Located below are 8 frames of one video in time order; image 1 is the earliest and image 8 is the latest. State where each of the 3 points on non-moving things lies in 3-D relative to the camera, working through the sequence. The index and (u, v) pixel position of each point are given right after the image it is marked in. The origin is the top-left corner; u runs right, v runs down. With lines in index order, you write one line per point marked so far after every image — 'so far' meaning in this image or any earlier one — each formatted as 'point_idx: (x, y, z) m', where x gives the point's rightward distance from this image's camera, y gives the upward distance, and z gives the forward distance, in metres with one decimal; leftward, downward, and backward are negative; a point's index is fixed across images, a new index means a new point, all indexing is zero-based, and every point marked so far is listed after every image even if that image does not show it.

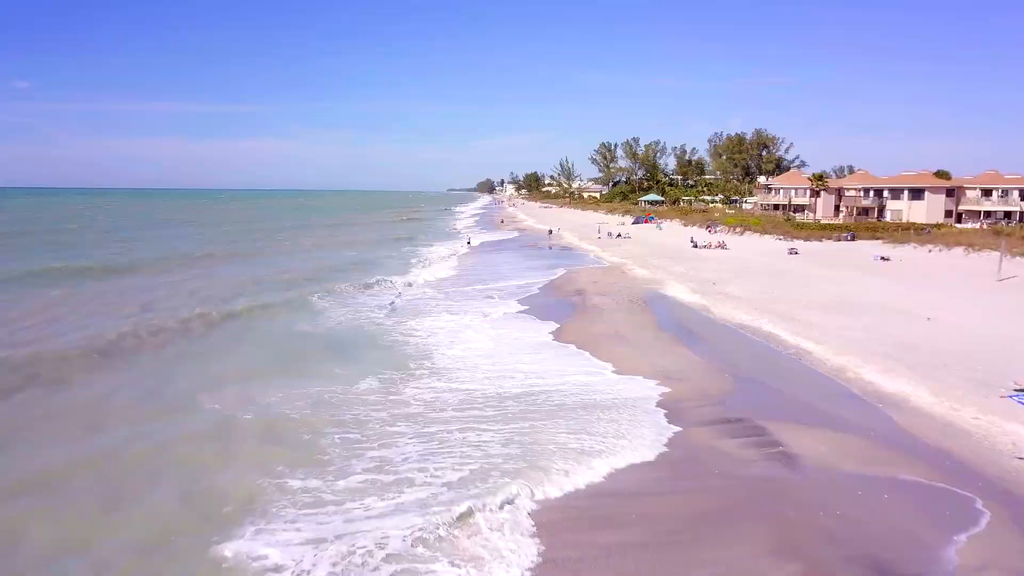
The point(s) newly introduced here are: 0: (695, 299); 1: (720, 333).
0: (+4.6, -0.3, +19.4) m
1: (+4.0, -0.9, +14.9) m
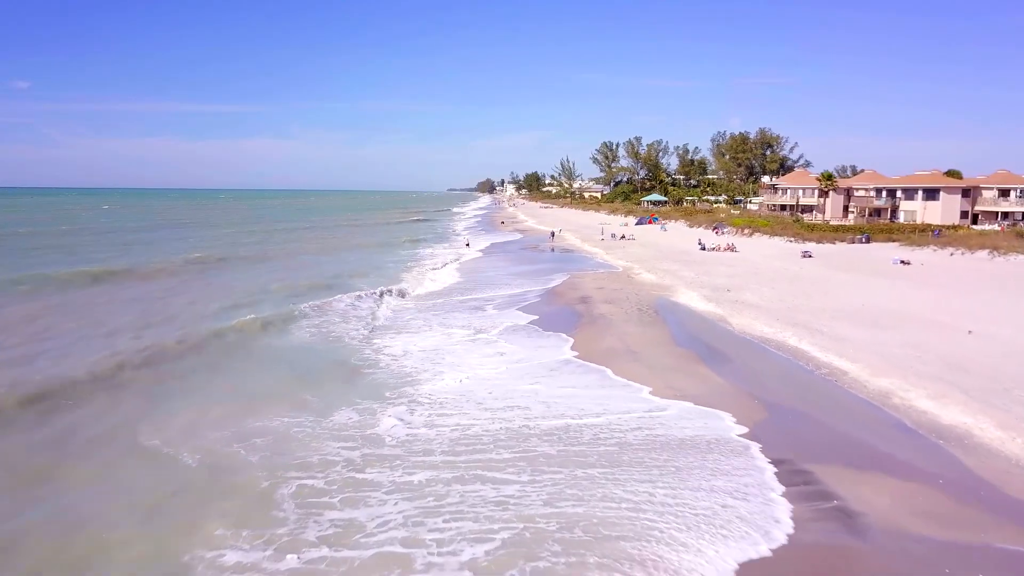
0: (+4.6, -0.5, +18.0) m
1: (+4.0, -1.1, +13.5) m
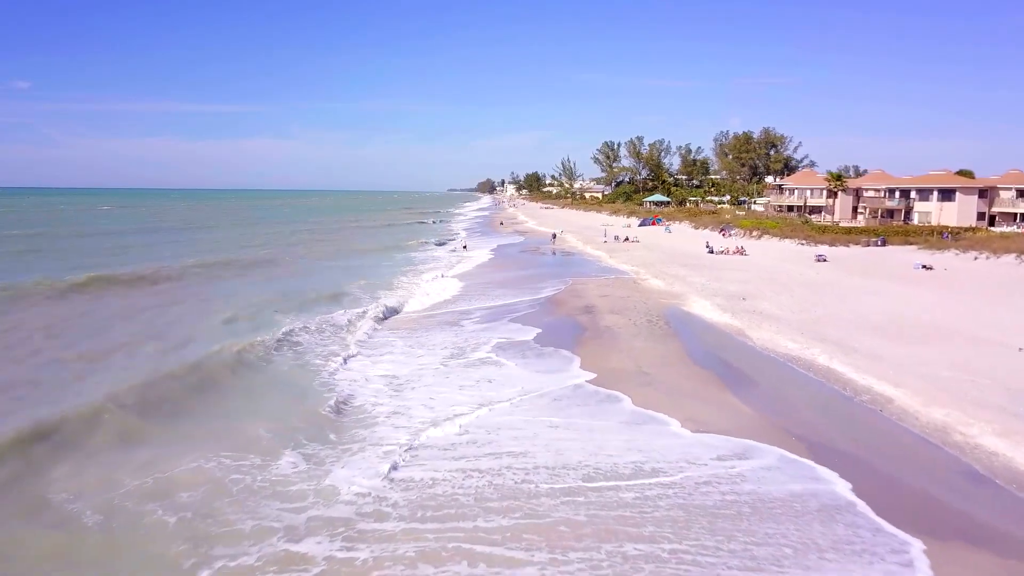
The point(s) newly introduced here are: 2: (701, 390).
0: (+4.6, -0.7, +16.5) m
1: (+4.0, -1.3, +12.0) m
2: (+2.7, -1.4, +10.9) m
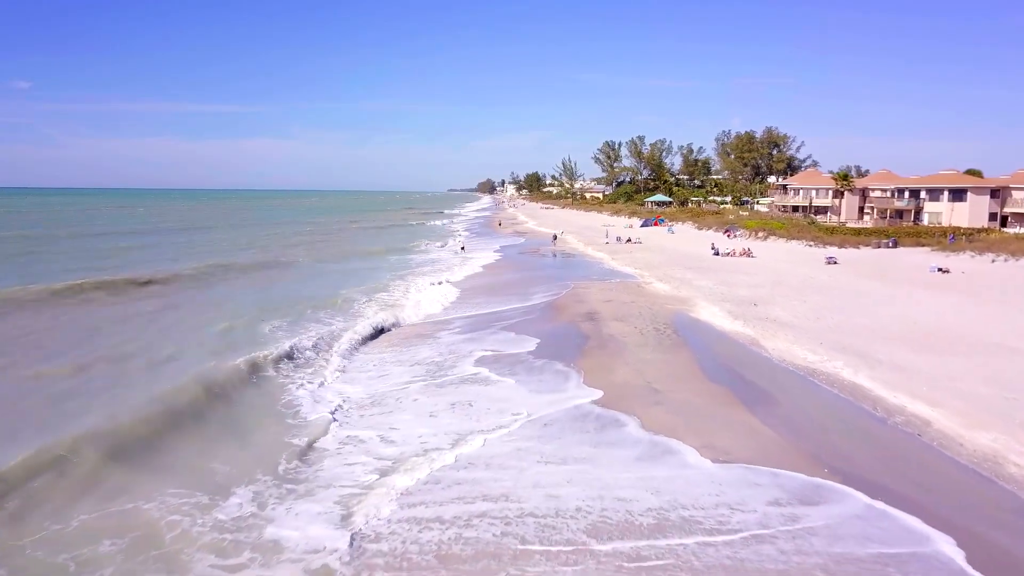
0: (+4.6, -0.8, +15.5) m
1: (+4.0, -1.4, +11.0) m
2: (+2.6, -1.6, +9.9) m
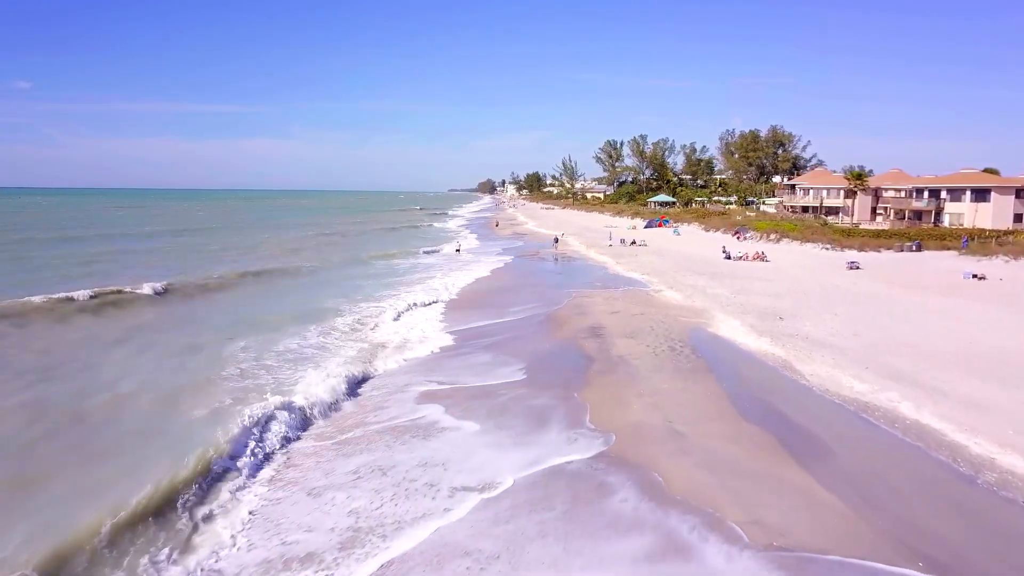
0: (+4.5, -1.0, +13.6) m
1: (+3.9, -1.6, +9.1) m
2: (+2.5, -1.8, +8.0) m
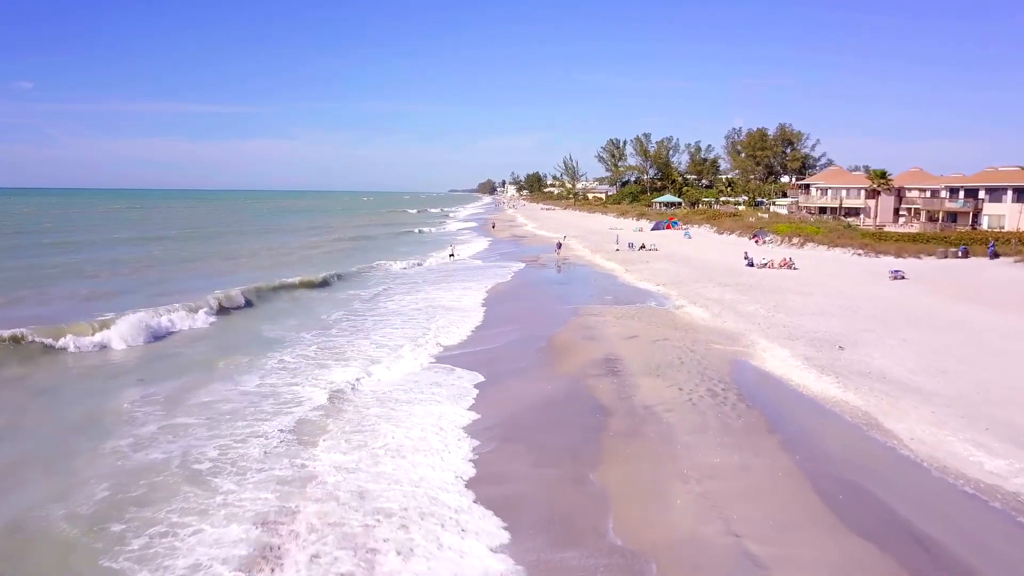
0: (+4.4, -1.4, +10.4) m
1: (+3.8, -2.0, +6.0) m
2: (+2.4, -2.1, +4.8) m
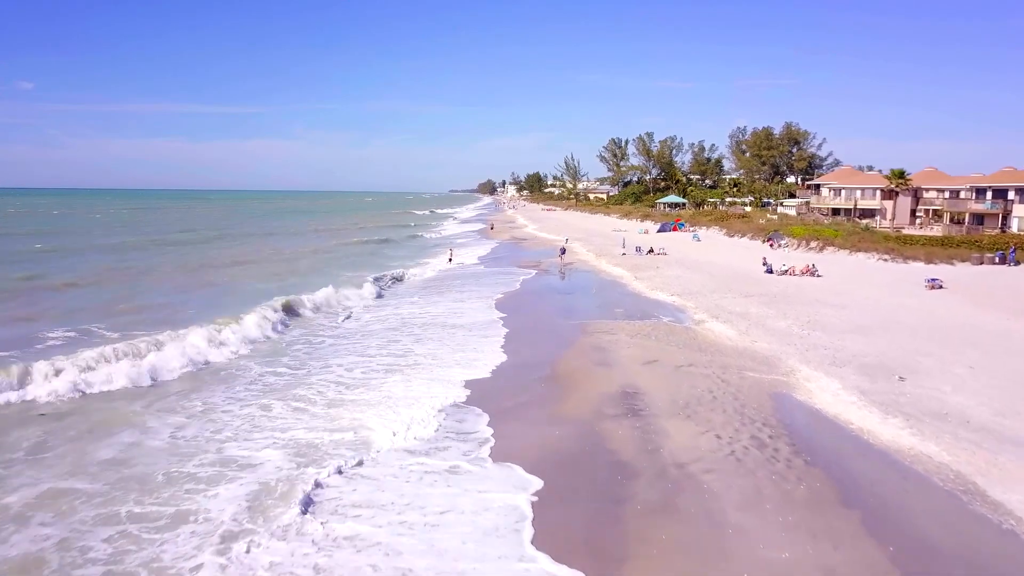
0: (+4.4, -1.6, +8.5) m
1: (+3.7, -2.3, +4.0) m
2: (+2.4, -2.4, +2.9) m
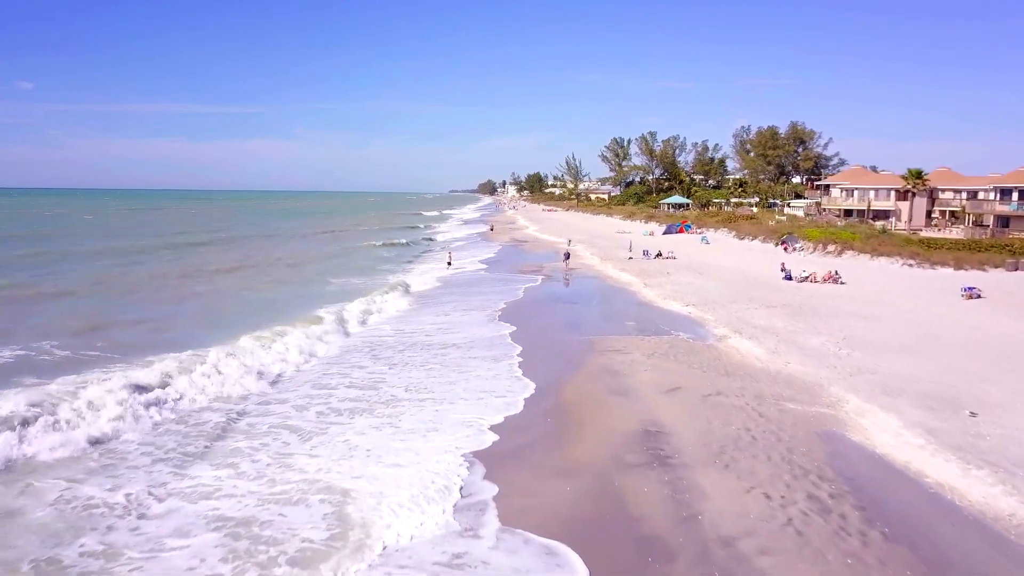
0: (+4.4, -1.9, +6.8) m
1: (+3.7, -2.5, +2.4) m
2: (+2.4, -2.6, +1.2) m
